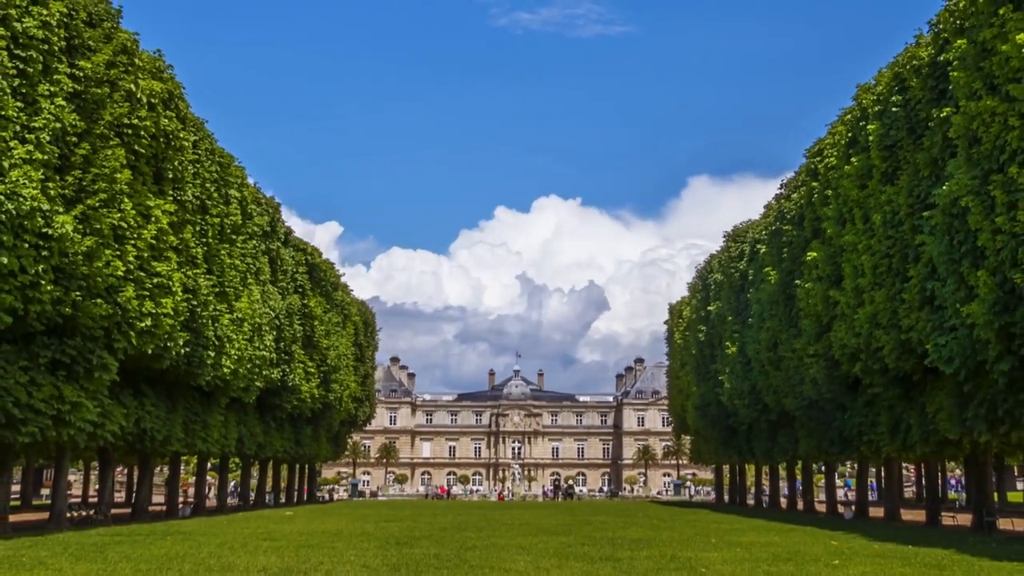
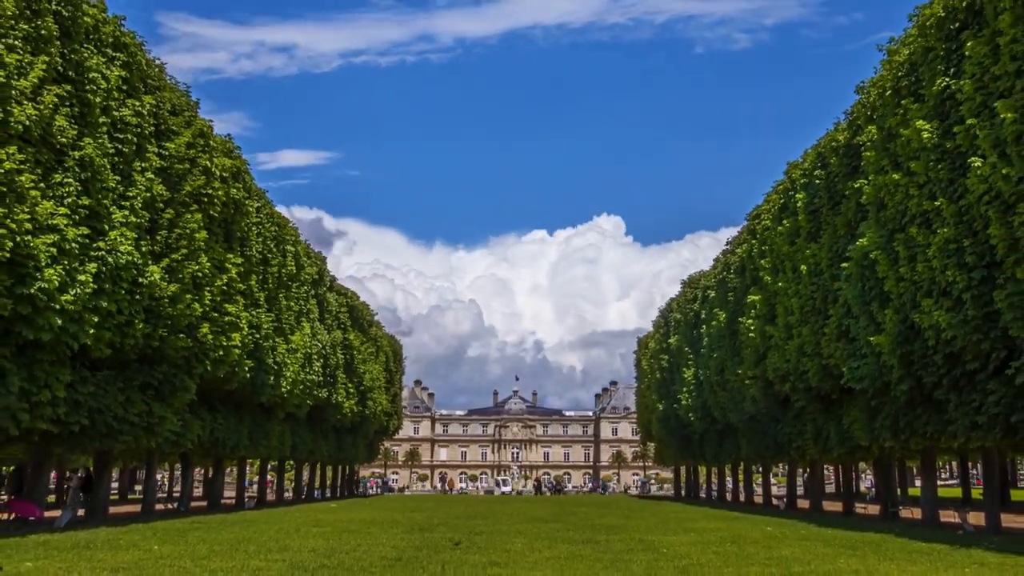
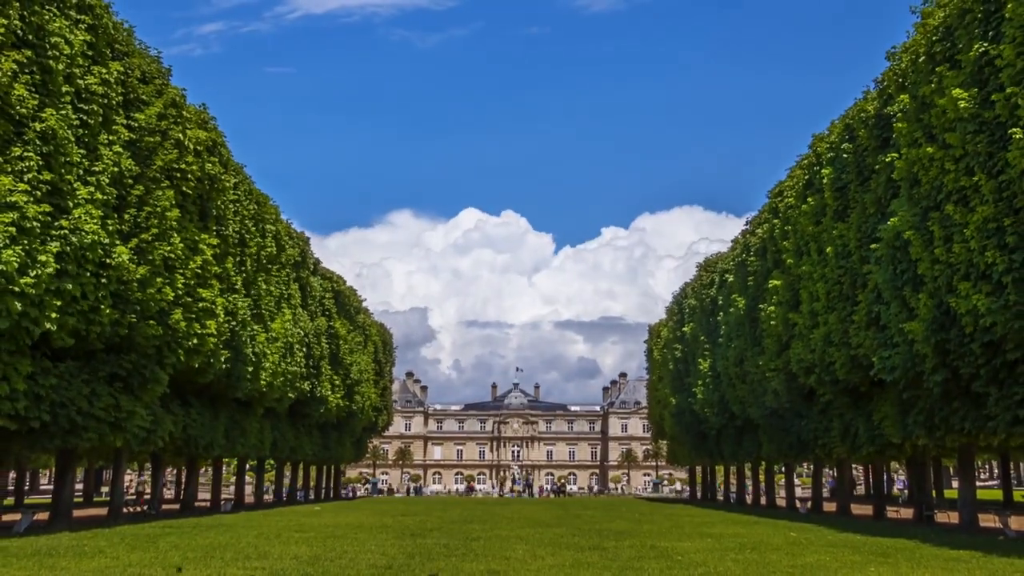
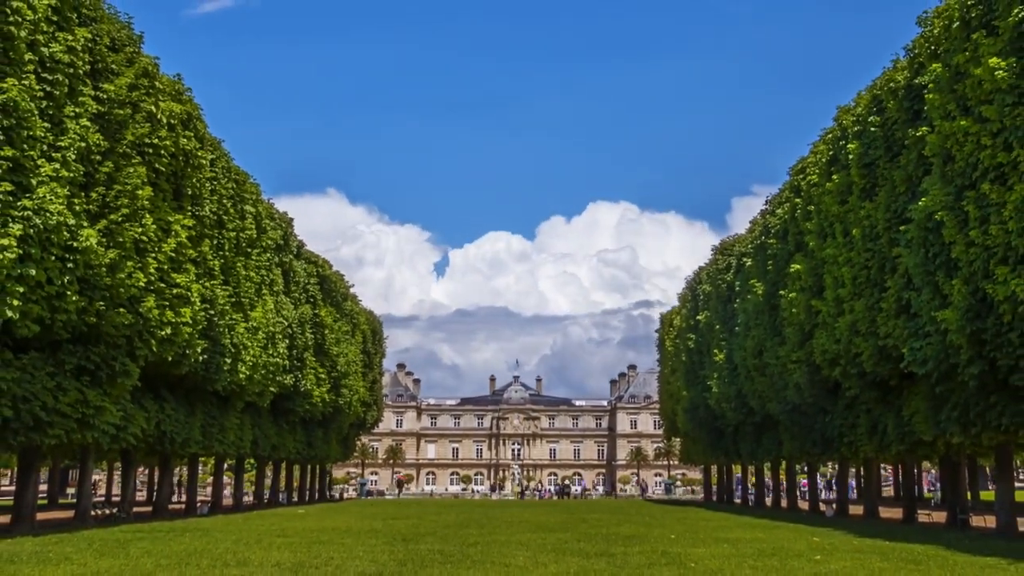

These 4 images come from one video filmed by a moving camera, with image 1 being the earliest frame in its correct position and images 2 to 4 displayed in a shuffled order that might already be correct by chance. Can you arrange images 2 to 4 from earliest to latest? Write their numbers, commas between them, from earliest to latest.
4, 3, 2
